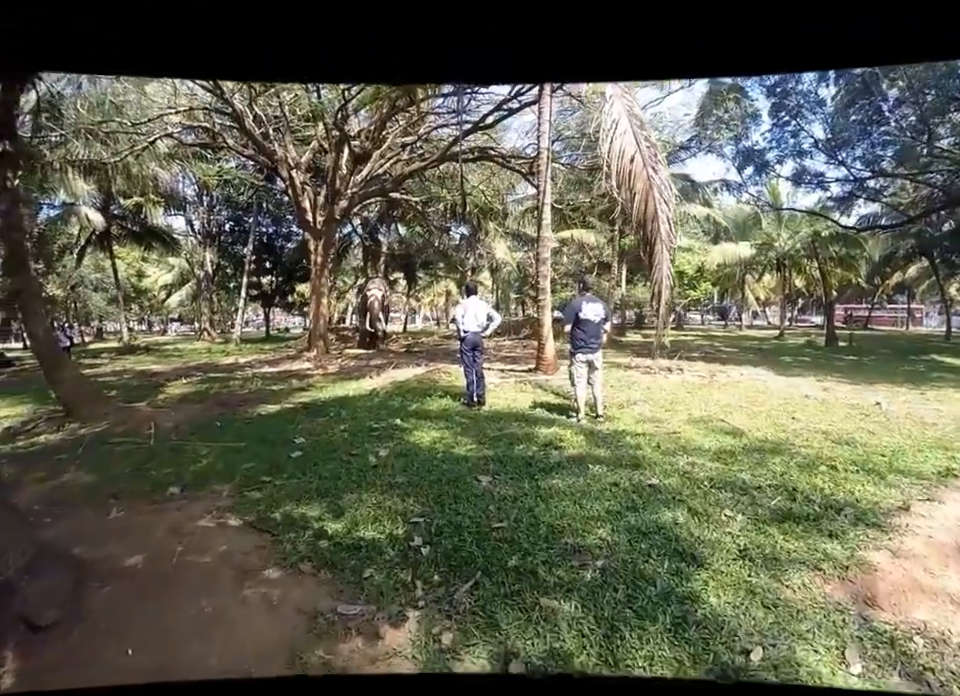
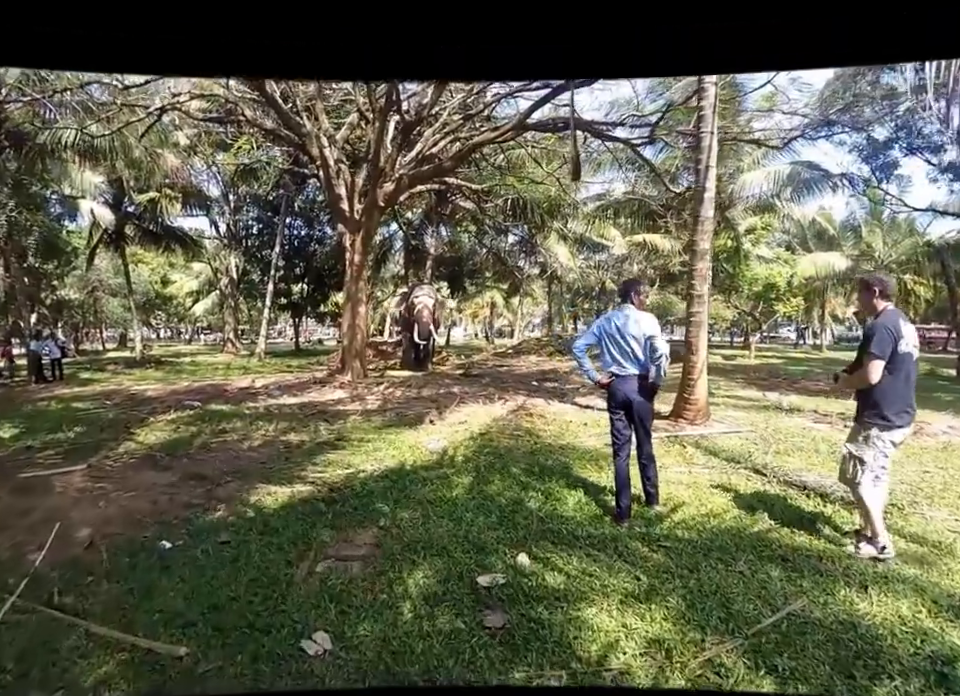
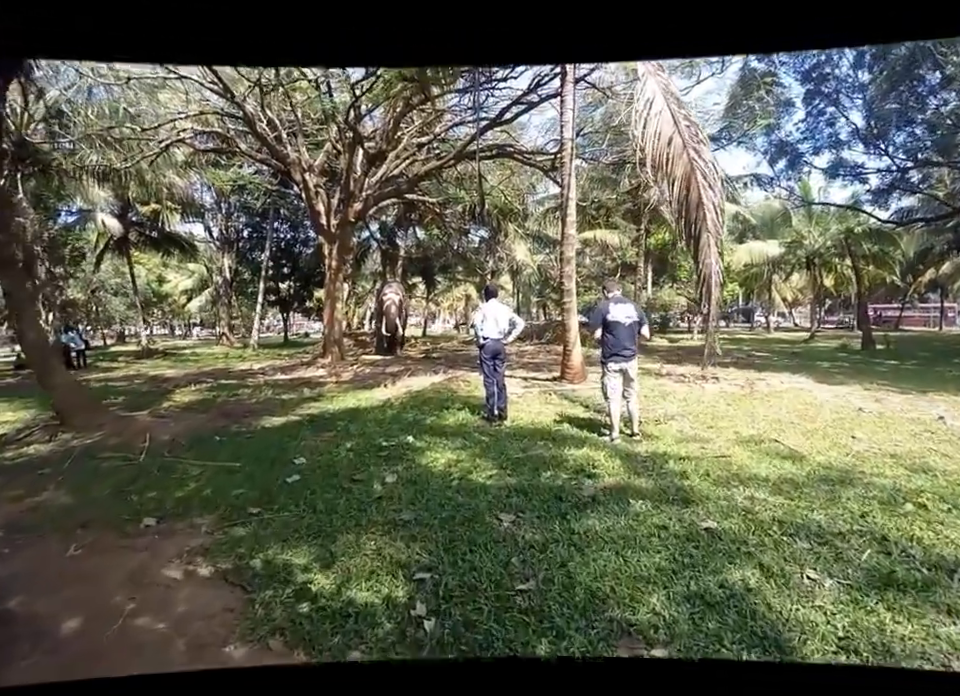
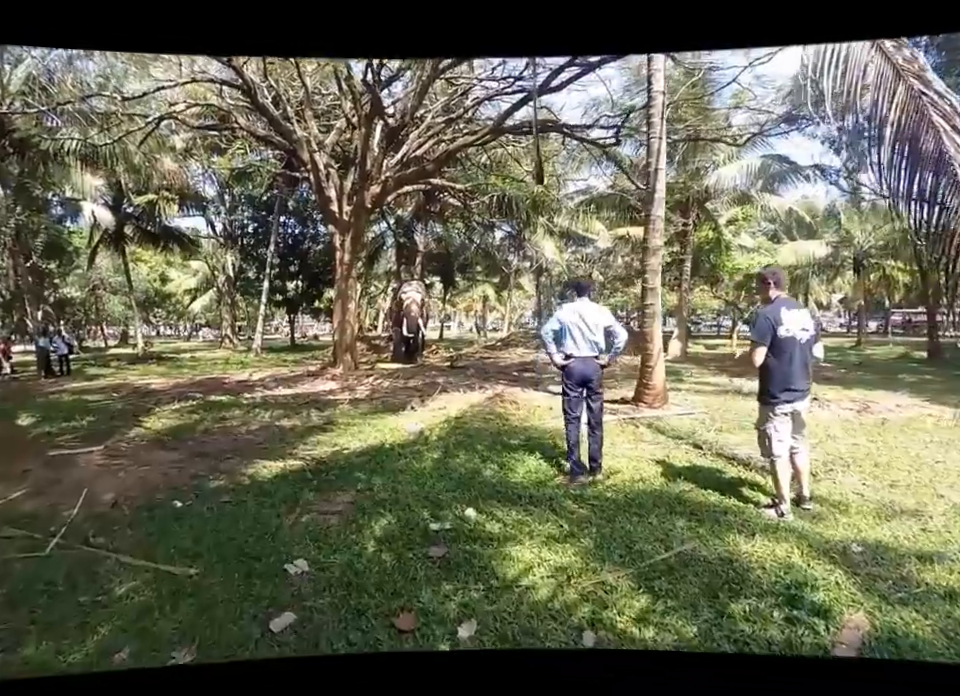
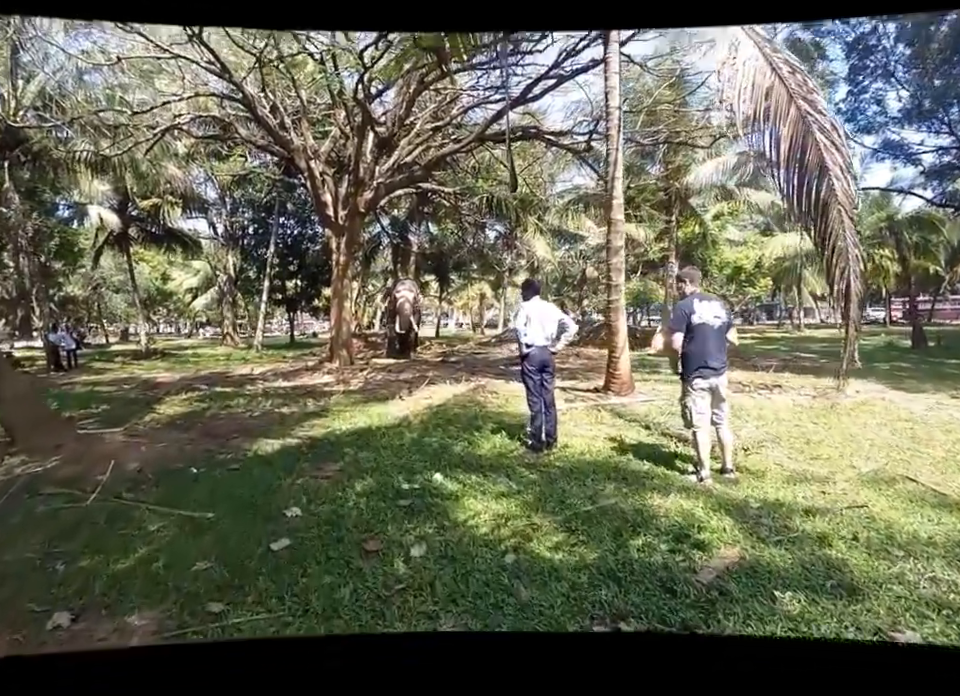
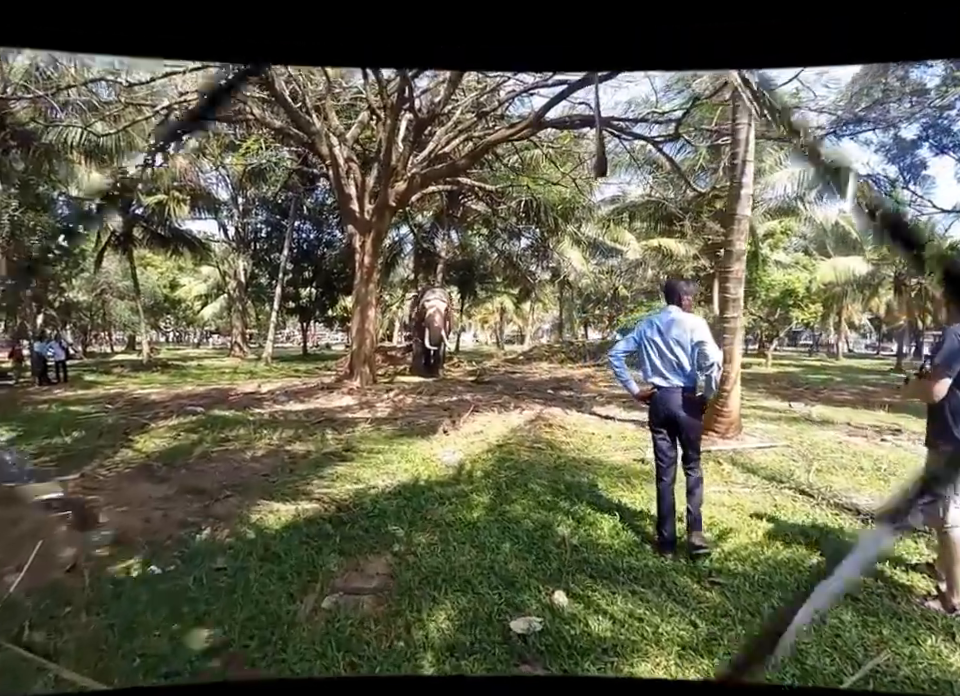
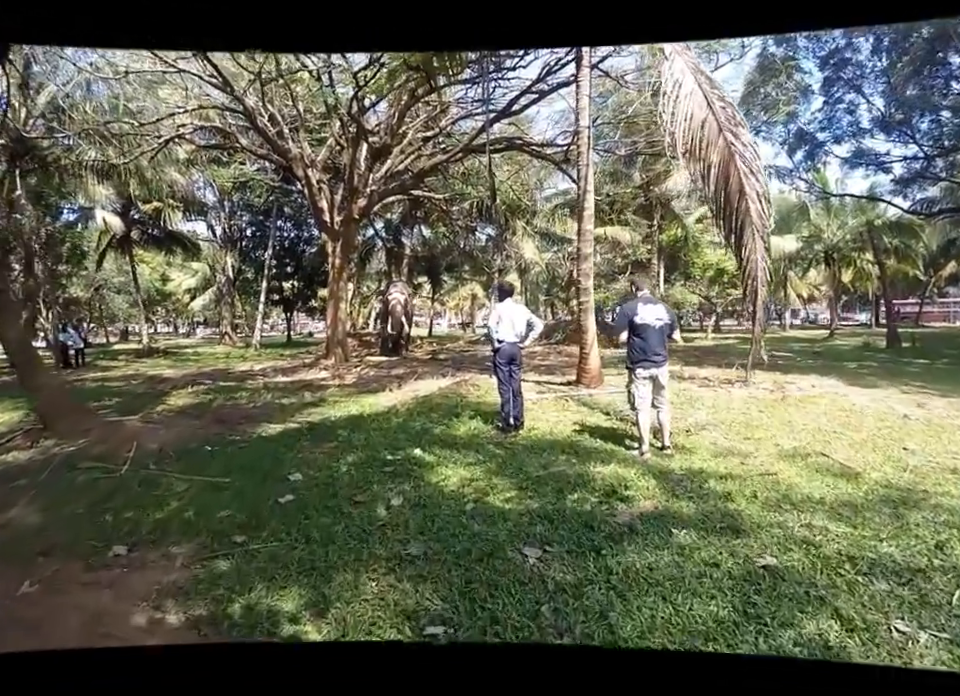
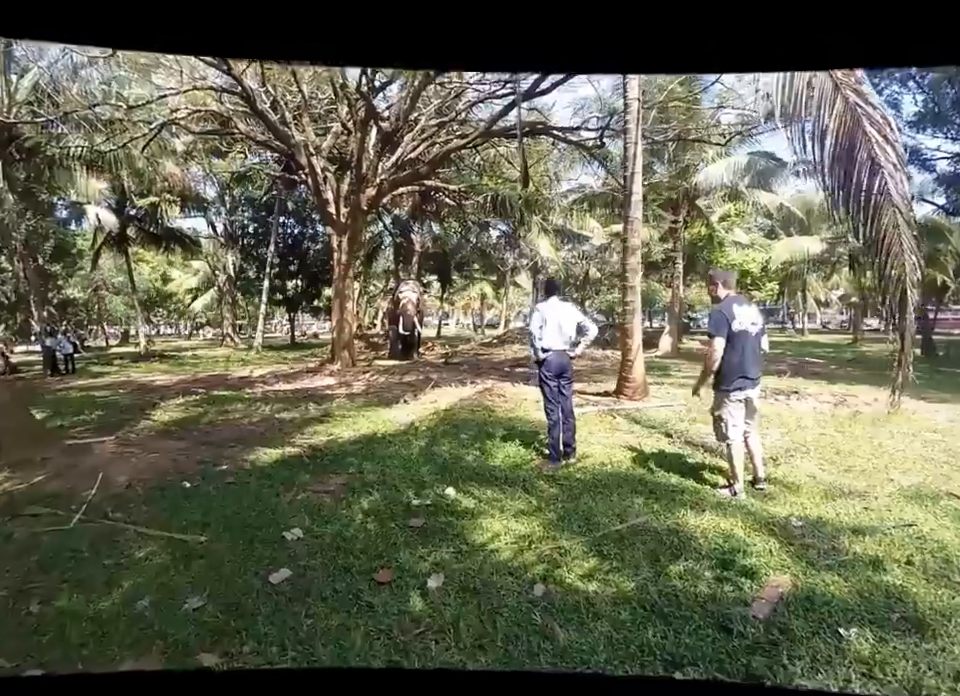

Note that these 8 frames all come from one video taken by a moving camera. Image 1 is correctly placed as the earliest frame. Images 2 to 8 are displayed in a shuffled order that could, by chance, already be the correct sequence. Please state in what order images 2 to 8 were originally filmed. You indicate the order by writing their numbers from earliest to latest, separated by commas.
3, 7, 5, 8, 4, 2, 6
